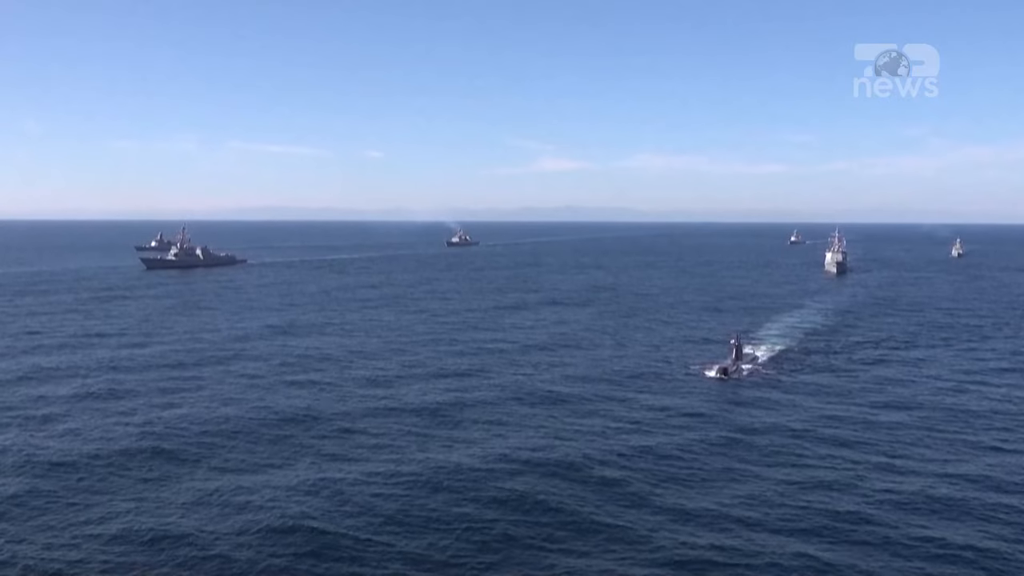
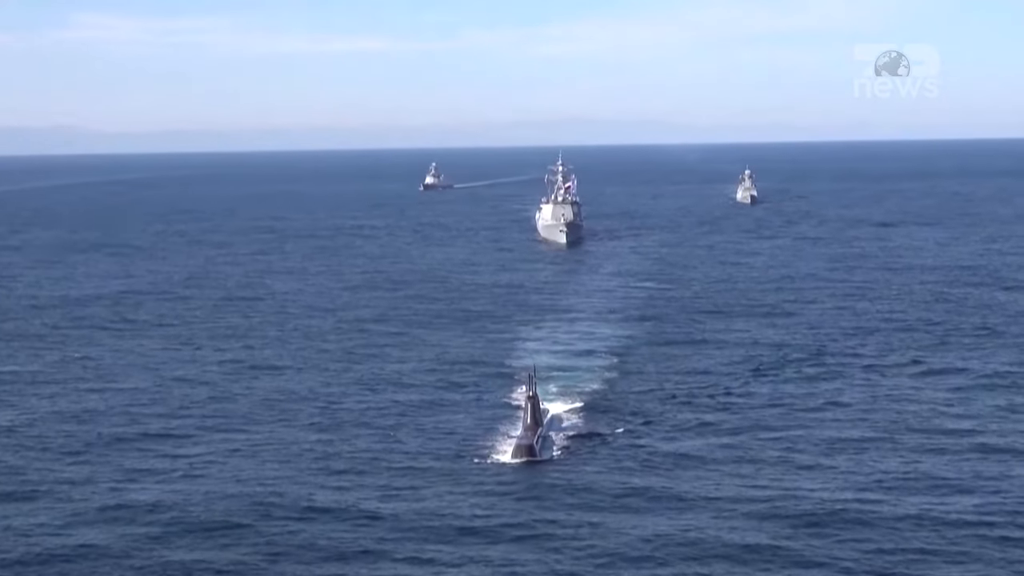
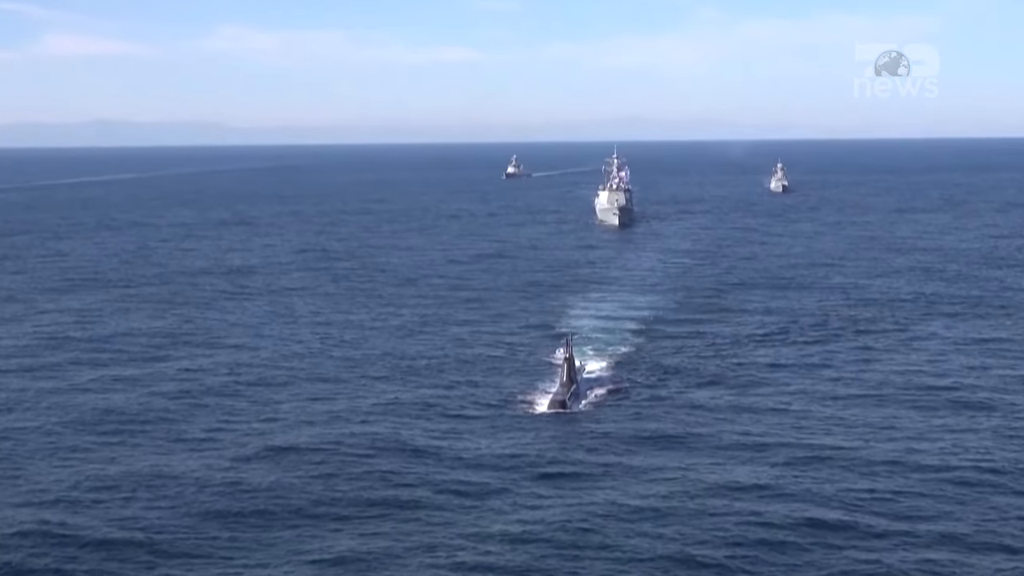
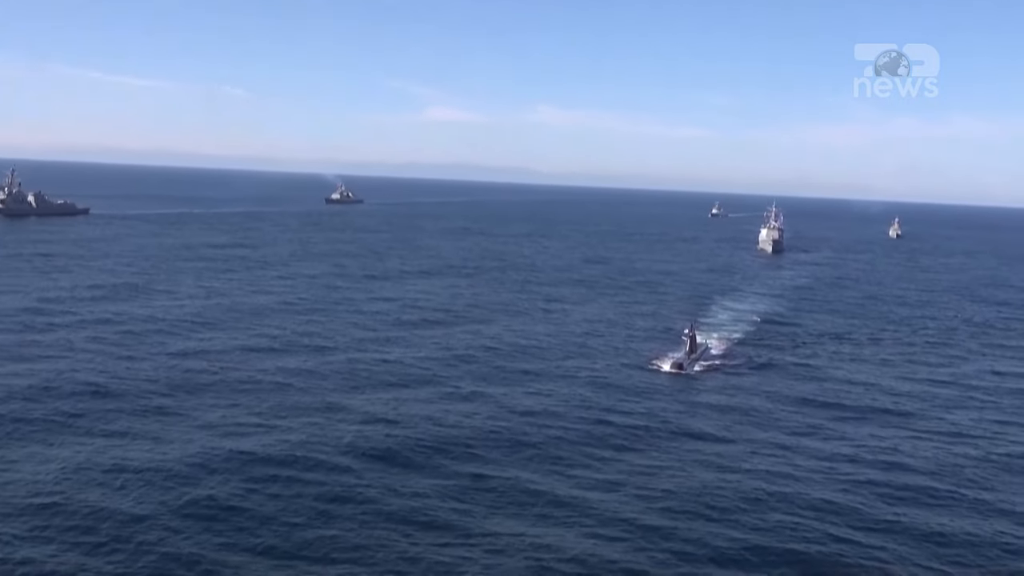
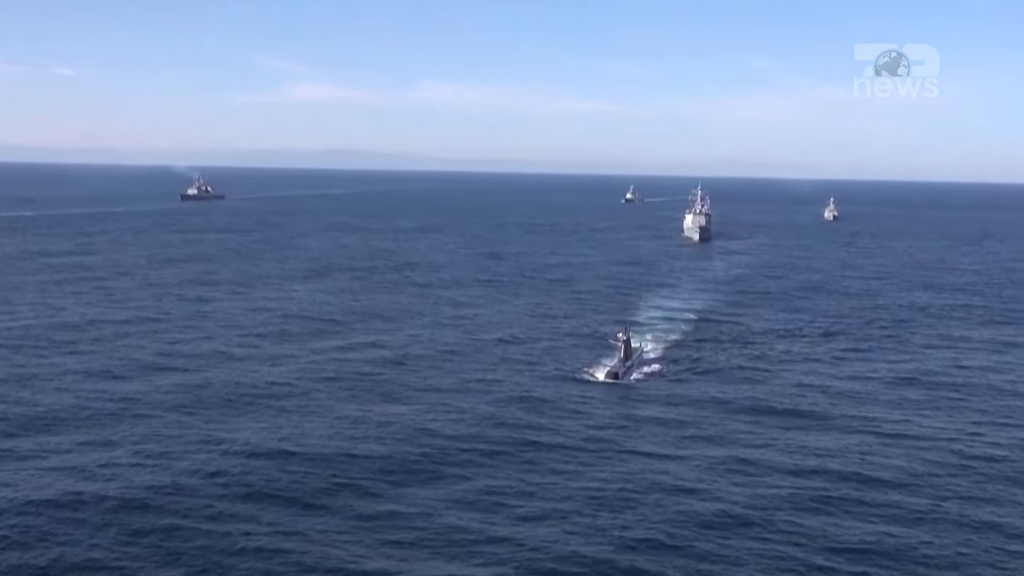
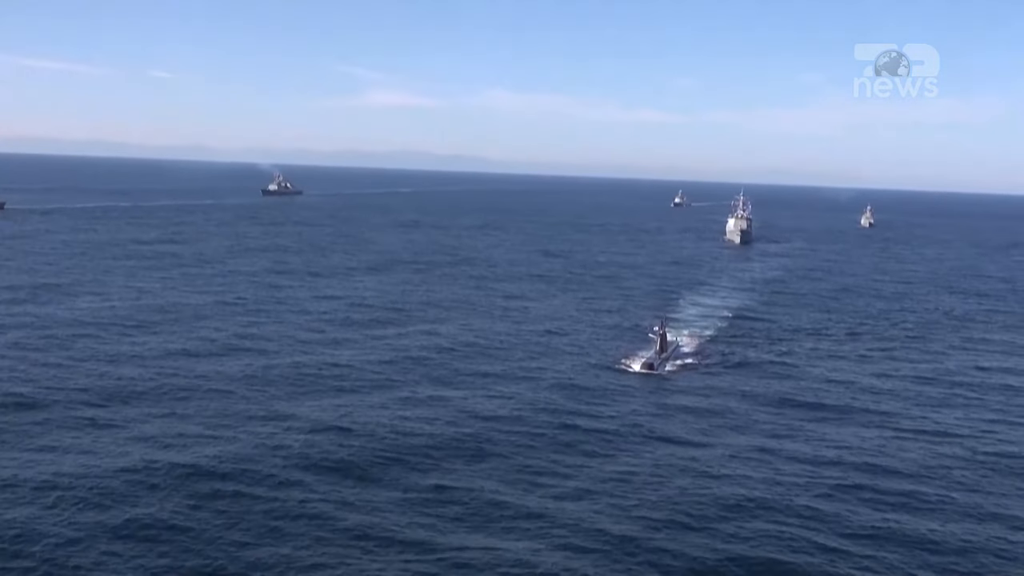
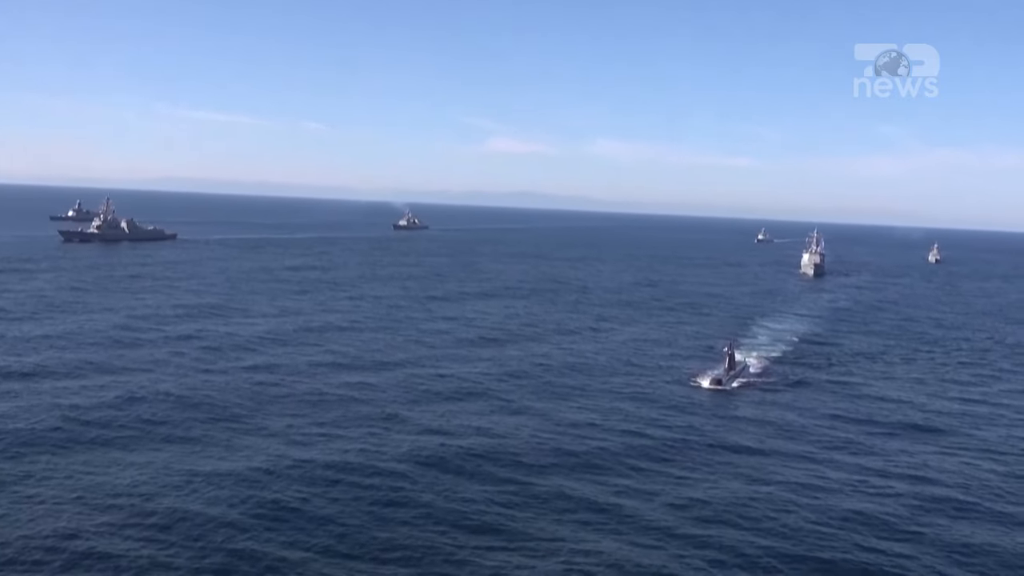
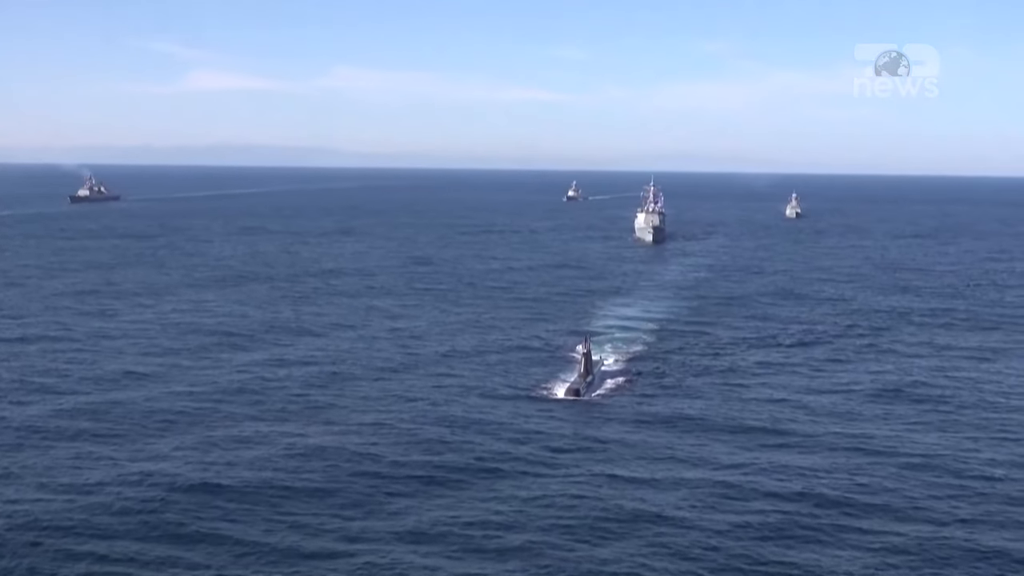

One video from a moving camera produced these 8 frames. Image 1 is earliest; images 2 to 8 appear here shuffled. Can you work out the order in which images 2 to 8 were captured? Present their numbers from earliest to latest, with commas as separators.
7, 4, 6, 5, 8, 3, 2
